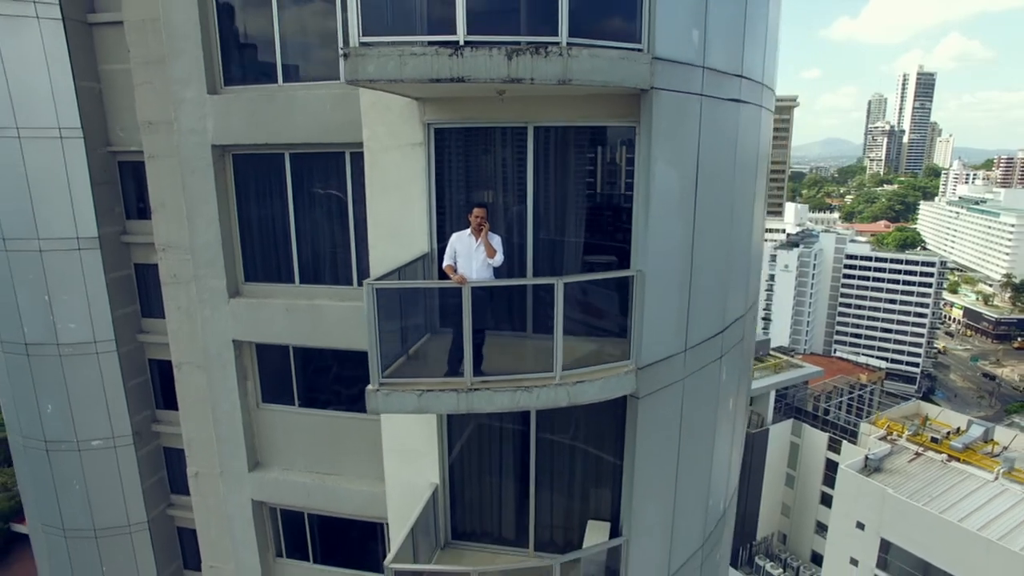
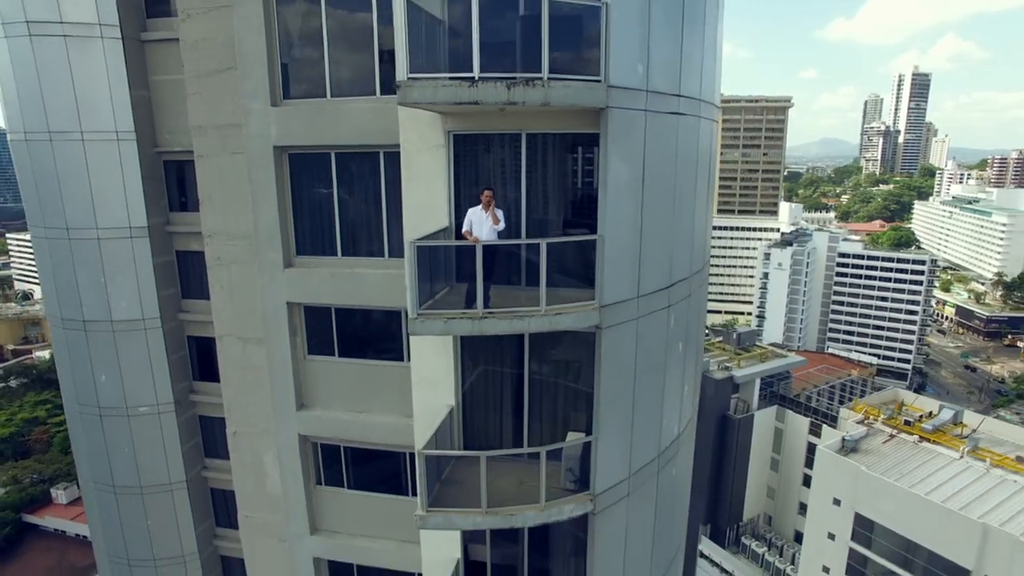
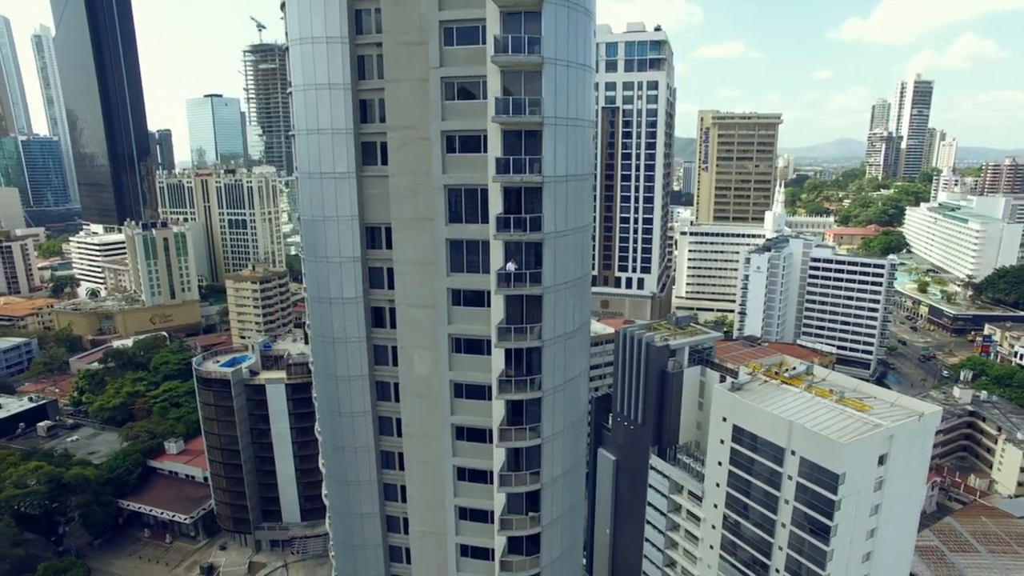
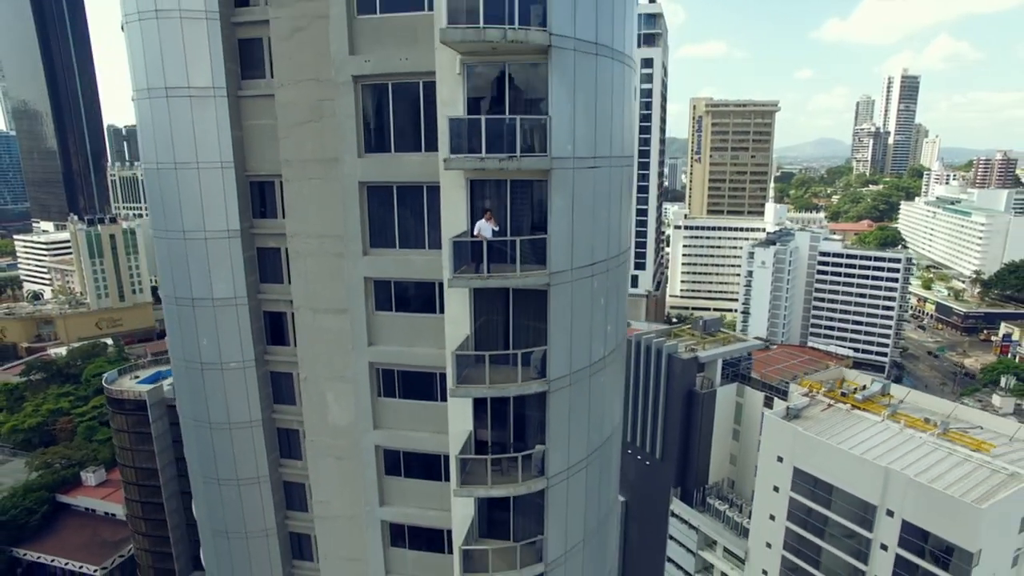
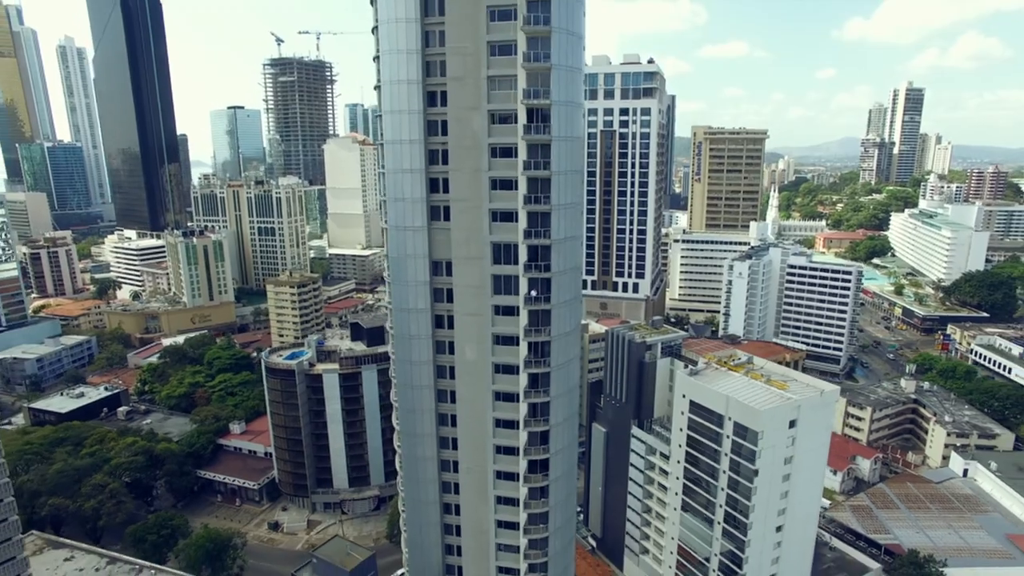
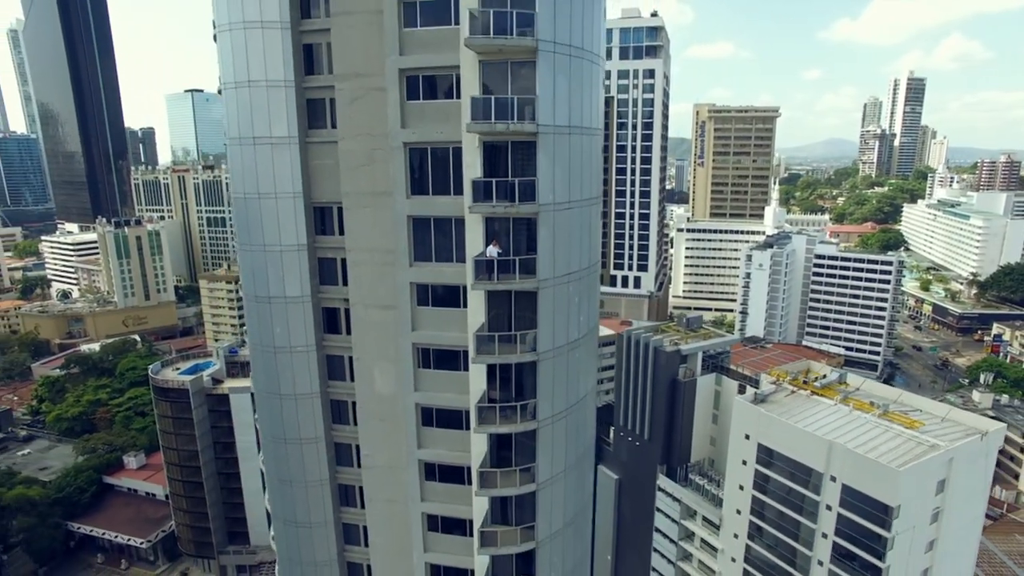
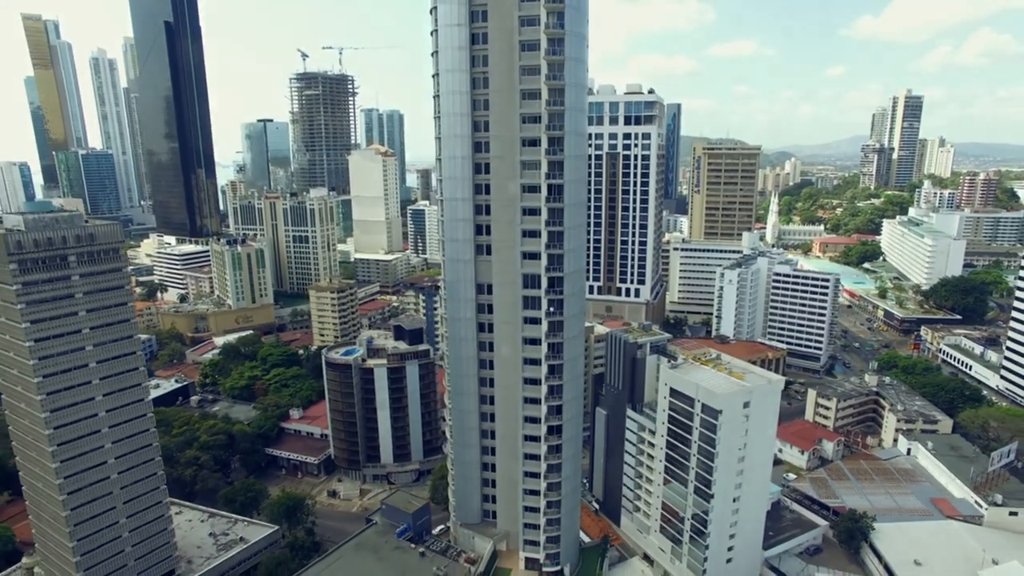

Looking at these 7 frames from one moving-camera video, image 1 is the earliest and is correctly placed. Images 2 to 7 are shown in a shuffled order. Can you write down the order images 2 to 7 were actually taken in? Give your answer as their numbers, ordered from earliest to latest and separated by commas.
2, 4, 6, 3, 5, 7
